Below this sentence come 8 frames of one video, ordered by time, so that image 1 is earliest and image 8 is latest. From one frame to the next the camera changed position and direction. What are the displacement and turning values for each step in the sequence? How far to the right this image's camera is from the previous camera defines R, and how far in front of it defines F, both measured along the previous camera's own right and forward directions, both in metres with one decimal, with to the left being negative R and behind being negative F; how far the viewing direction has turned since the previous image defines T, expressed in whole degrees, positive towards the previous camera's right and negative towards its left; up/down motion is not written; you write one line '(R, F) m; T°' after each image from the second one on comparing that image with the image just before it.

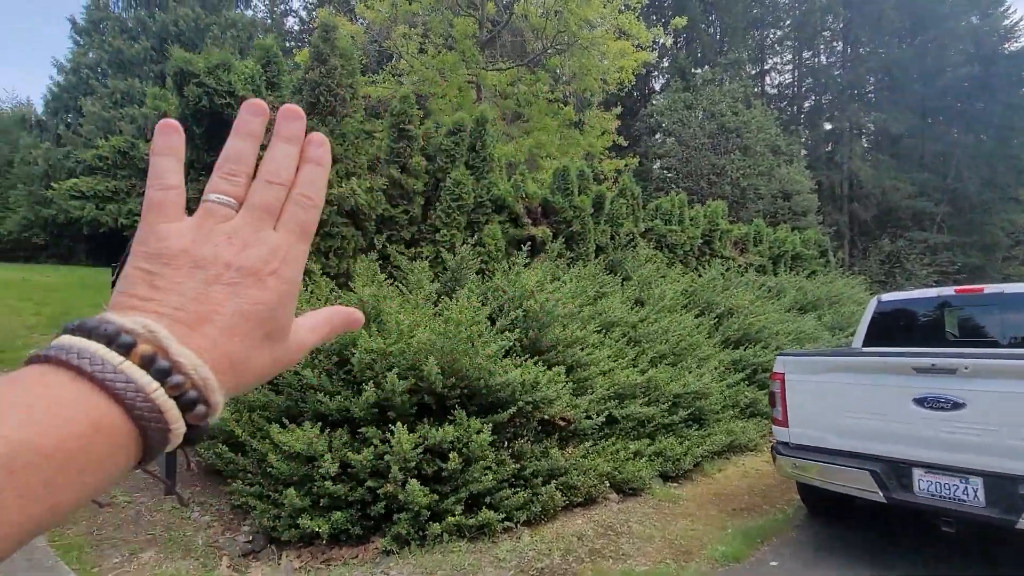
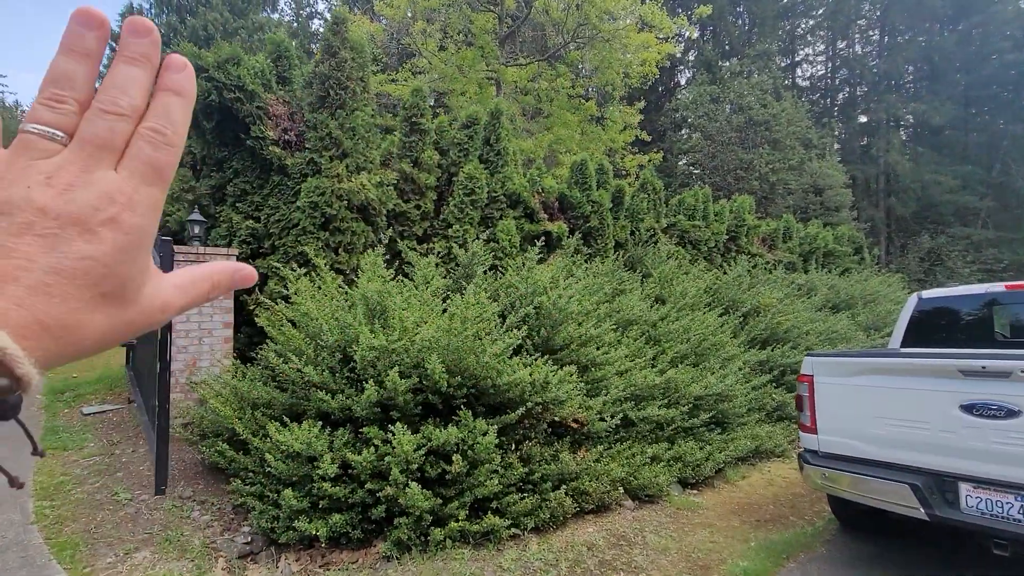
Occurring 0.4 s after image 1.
(+0.1, +0.2) m; -3°
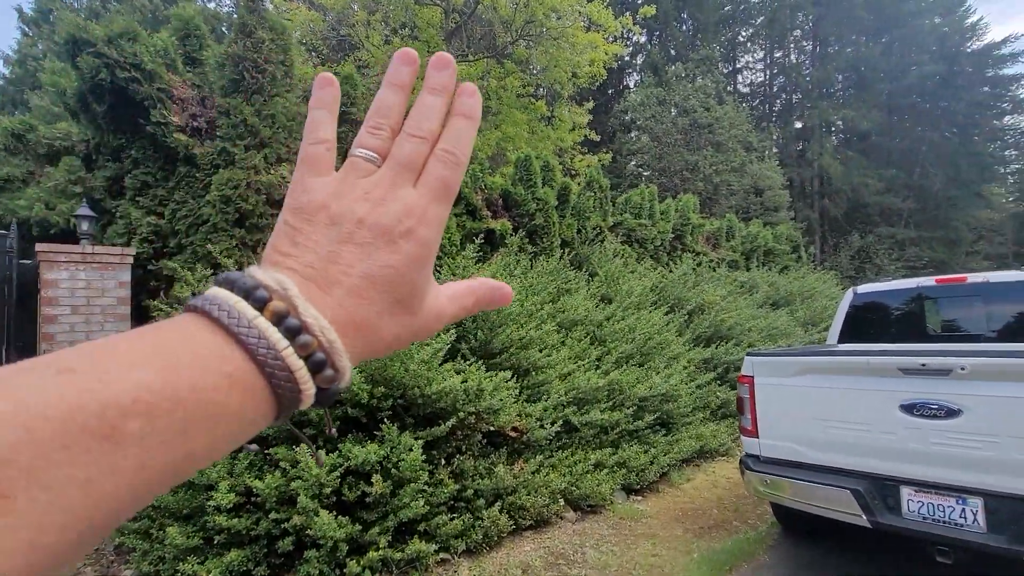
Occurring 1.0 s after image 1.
(+0.2, +0.3) m; +5°
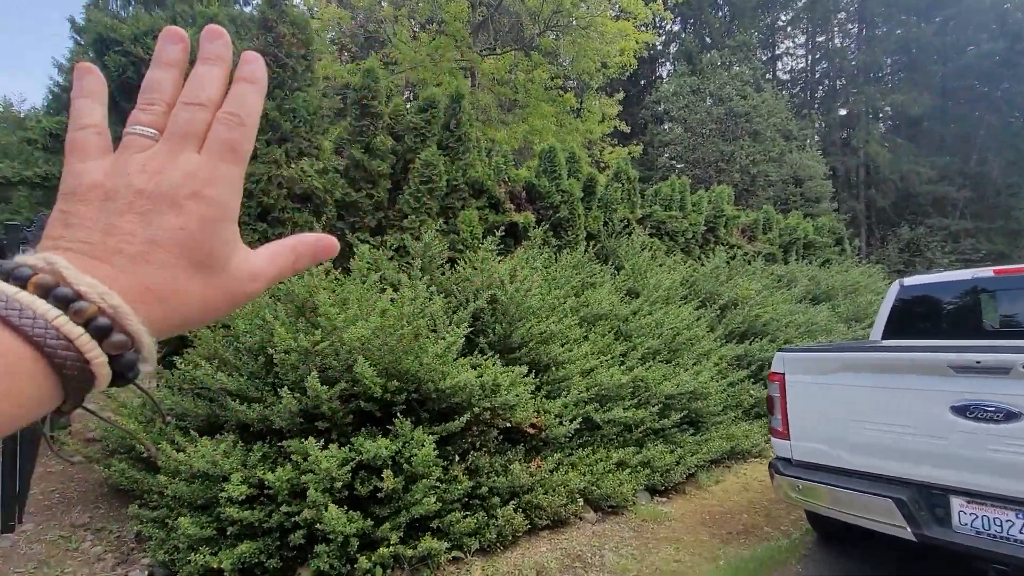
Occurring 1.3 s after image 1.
(+0.1, +0.1) m; -4°
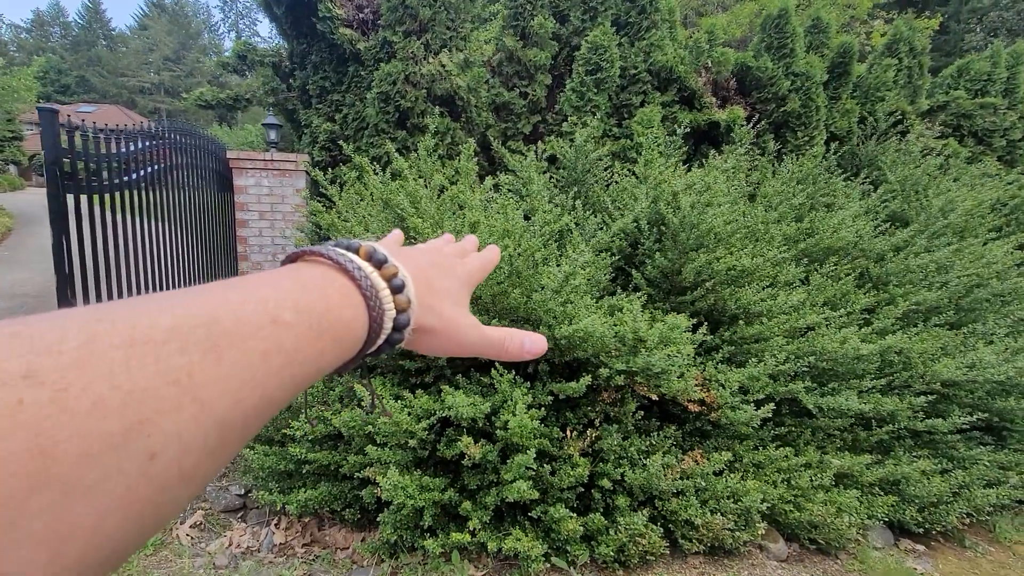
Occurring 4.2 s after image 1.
(+0.3, +1.2) m; -24°
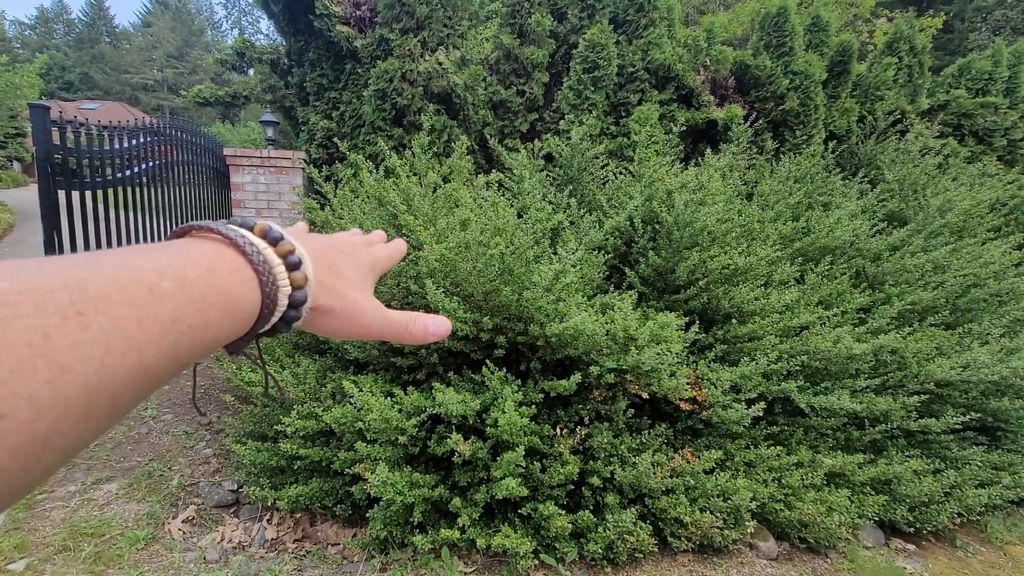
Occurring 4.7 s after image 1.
(+0.1, 0.0) m; 0°
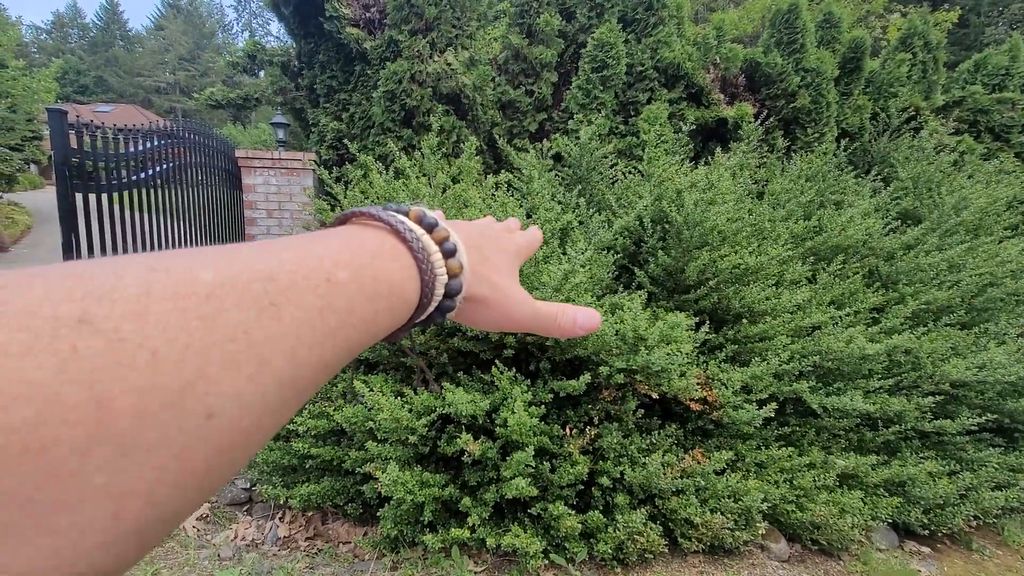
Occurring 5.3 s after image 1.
(0.0, 0.0) m; -1°
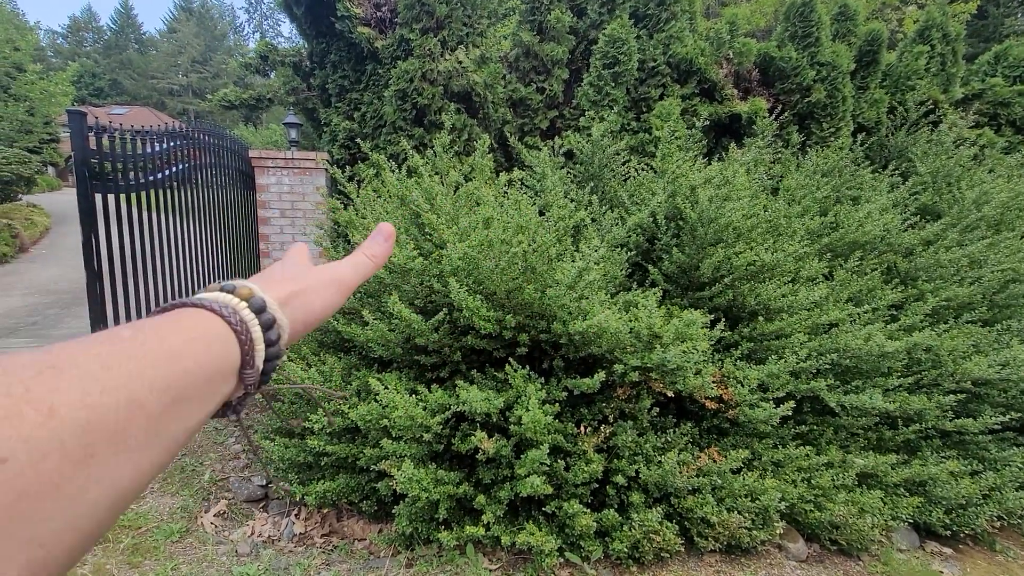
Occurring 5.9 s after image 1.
(0.0, 0.0) m; -1°
